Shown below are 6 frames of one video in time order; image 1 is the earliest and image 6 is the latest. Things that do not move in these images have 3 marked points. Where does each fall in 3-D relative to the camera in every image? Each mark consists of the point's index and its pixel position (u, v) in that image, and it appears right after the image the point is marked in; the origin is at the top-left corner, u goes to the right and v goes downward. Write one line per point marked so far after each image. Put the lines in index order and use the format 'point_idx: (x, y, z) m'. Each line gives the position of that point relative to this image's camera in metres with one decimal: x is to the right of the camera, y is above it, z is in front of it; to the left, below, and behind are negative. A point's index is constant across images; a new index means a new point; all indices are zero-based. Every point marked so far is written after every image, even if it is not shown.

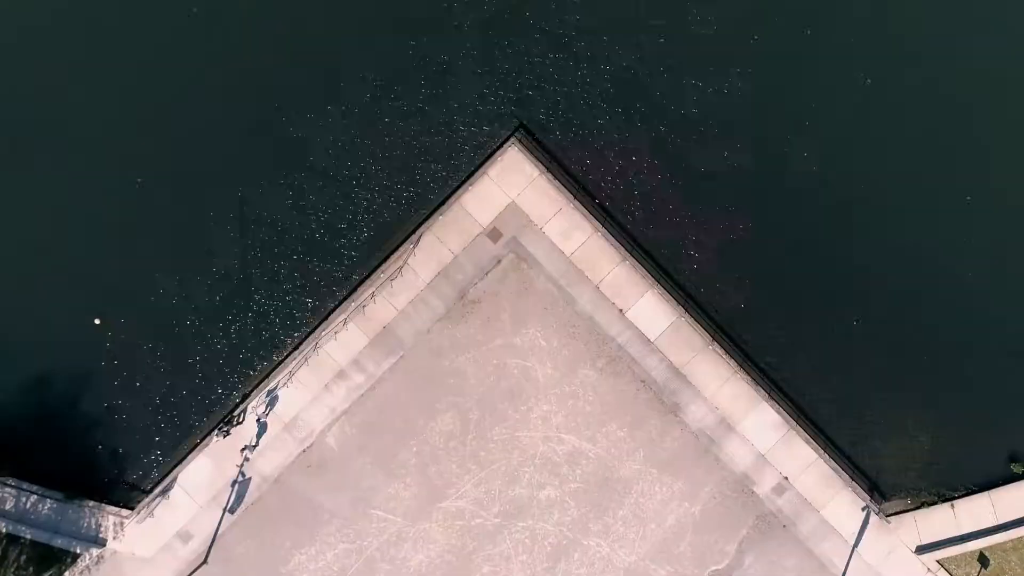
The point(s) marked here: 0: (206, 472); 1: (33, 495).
0: (-8.5, -5.1, +17.5) m
1: (-13.3, -5.7, +17.5) m
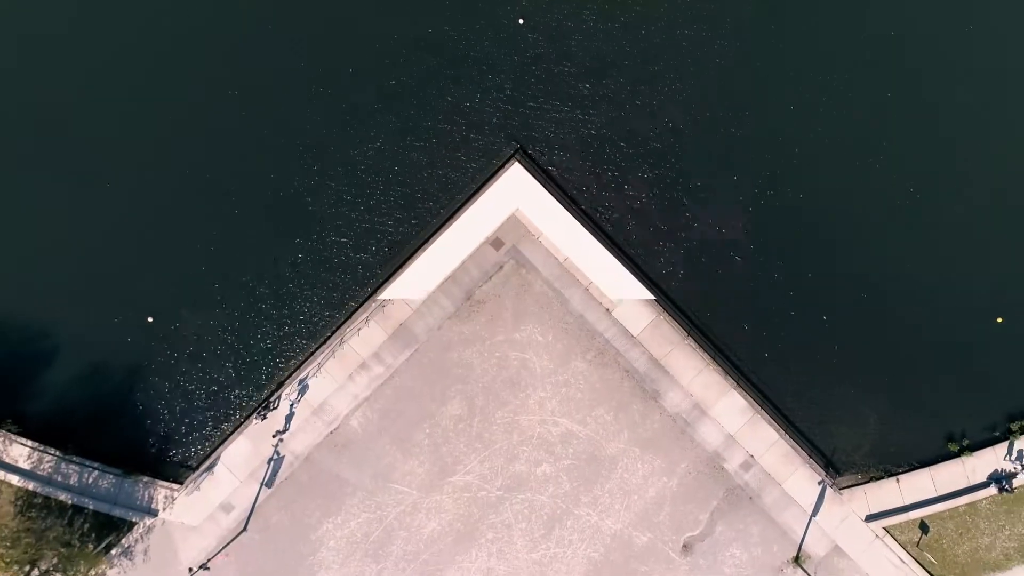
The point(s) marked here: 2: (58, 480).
0: (-8.5, -5.2, +20.0) m
1: (-13.2, -5.8, +20.0) m
2: (-14.3, -6.0, +19.8) m
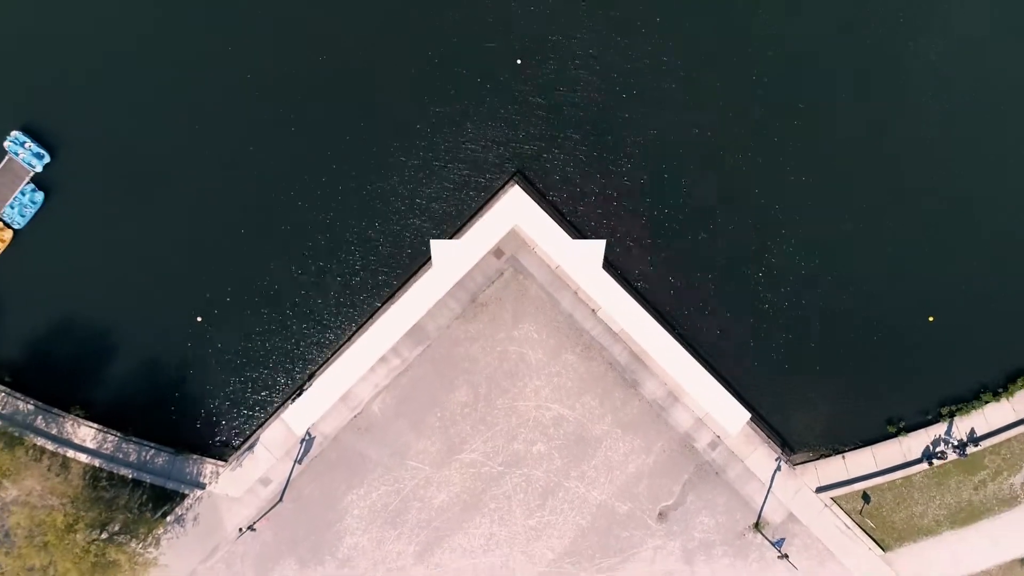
0: (-8.5, -5.4, +23.2) m
1: (-13.3, -6.0, +23.2) m
2: (-14.4, -6.2, +23.0) m
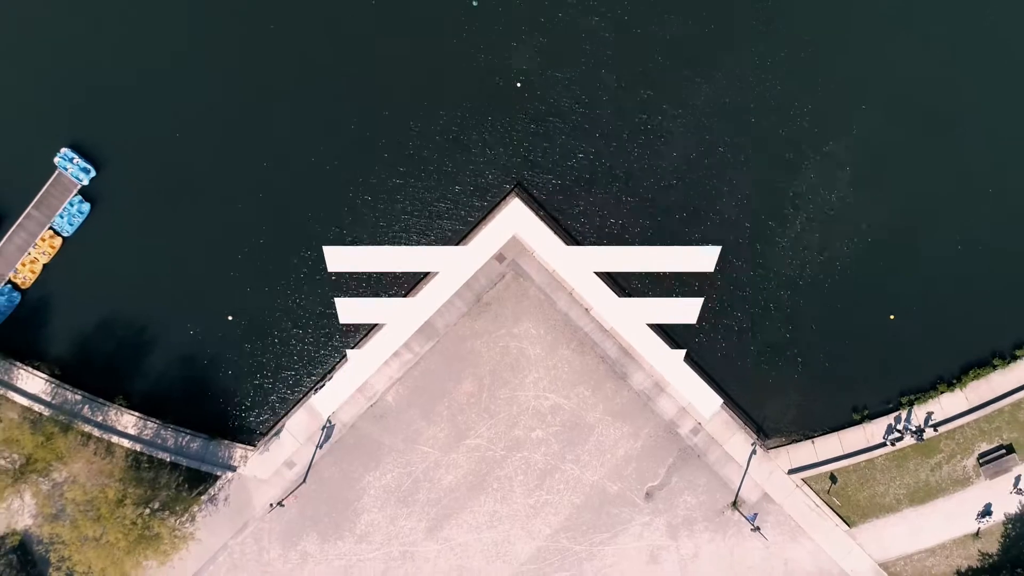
0: (-8.5, -5.4, +25.7) m
1: (-13.2, -6.0, +25.7) m
2: (-14.3, -6.2, +25.5) m
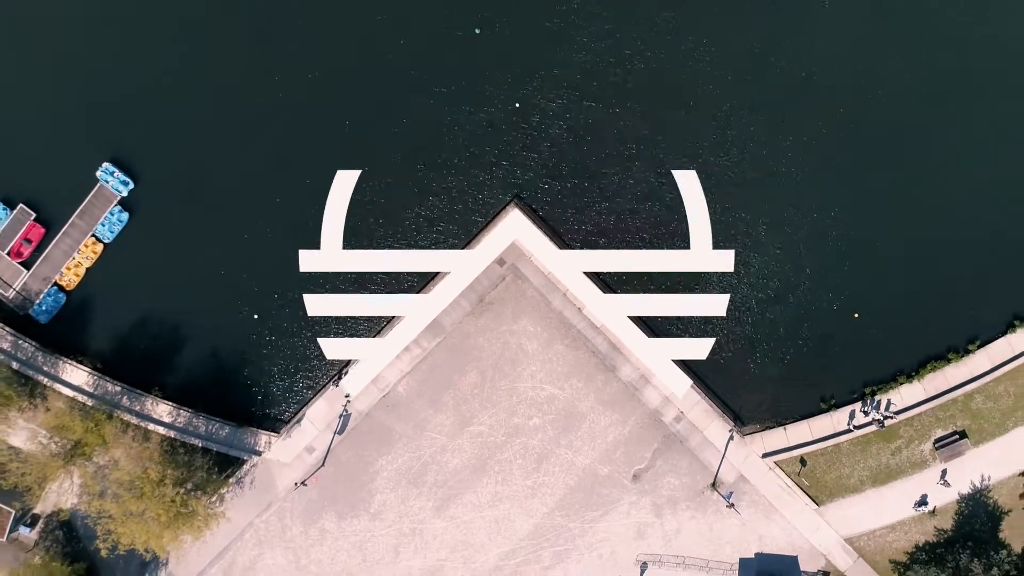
0: (-8.5, -5.5, +28.3) m
1: (-13.2, -6.1, +28.3) m
2: (-14.3, -6.3, +28.1) m
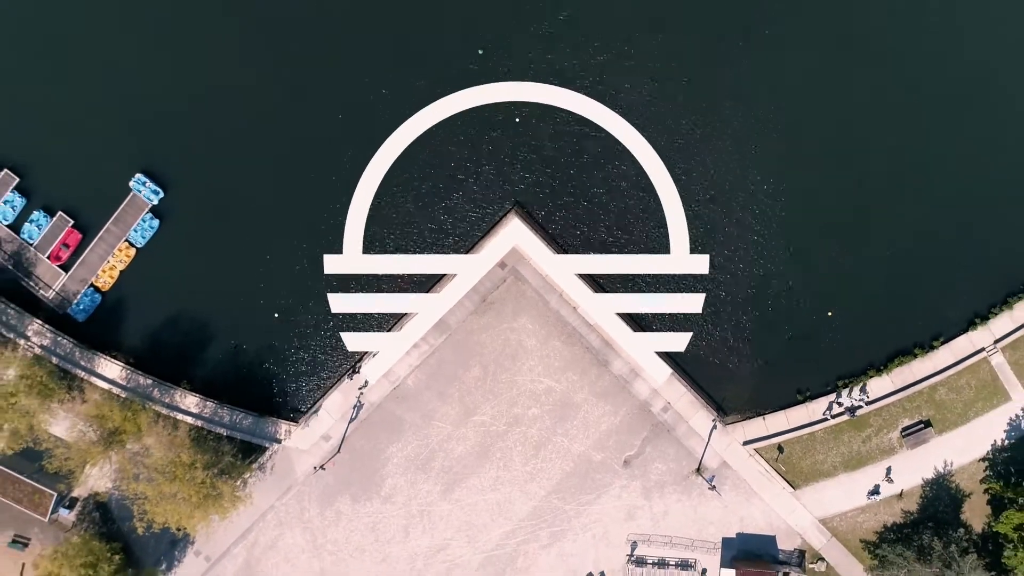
0: (-8.5, -5.5, +30.7) m
1: (-13.2, -6.1, +30.7) m
2: (-14.3, -6.4, +30.5) m
